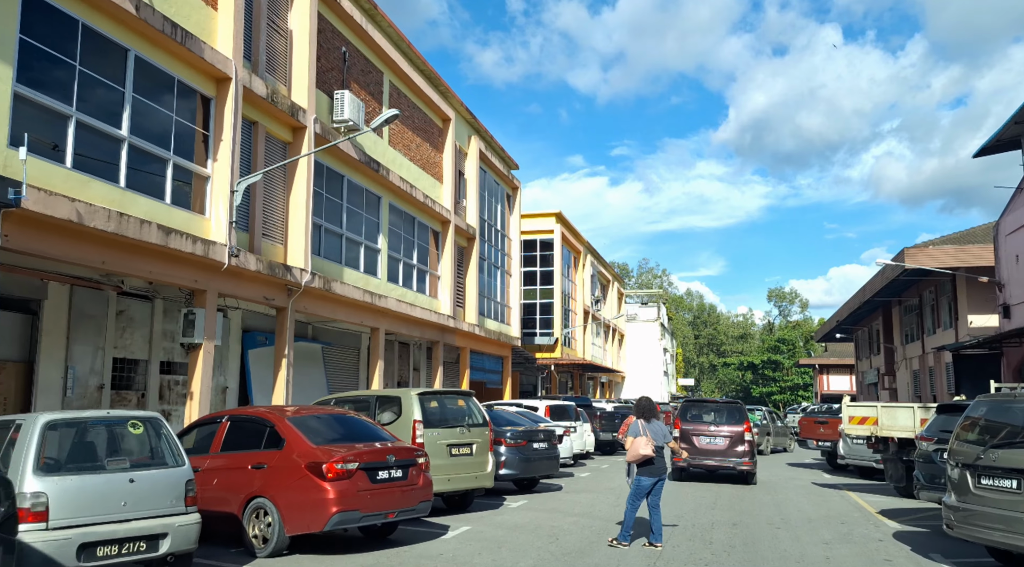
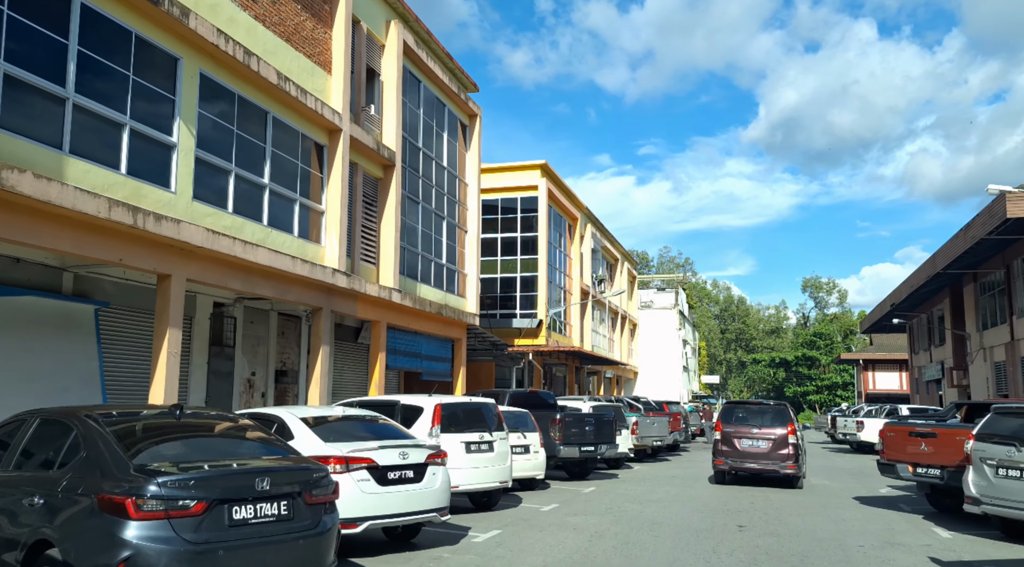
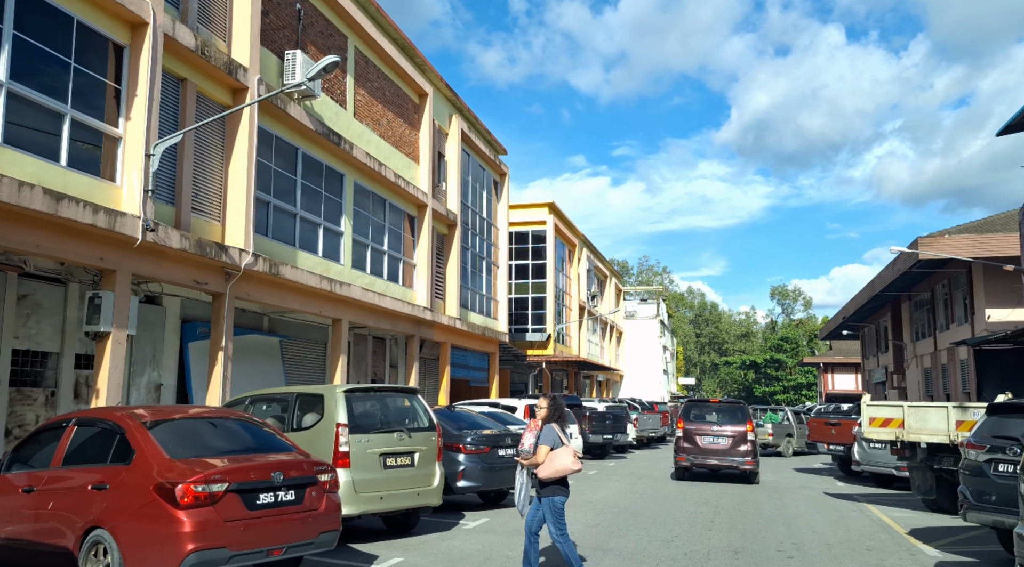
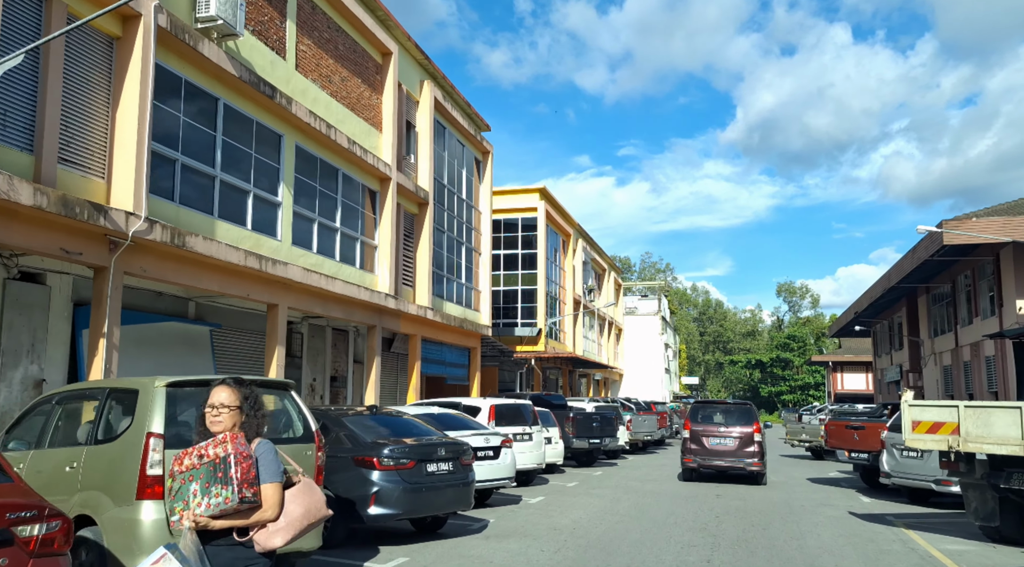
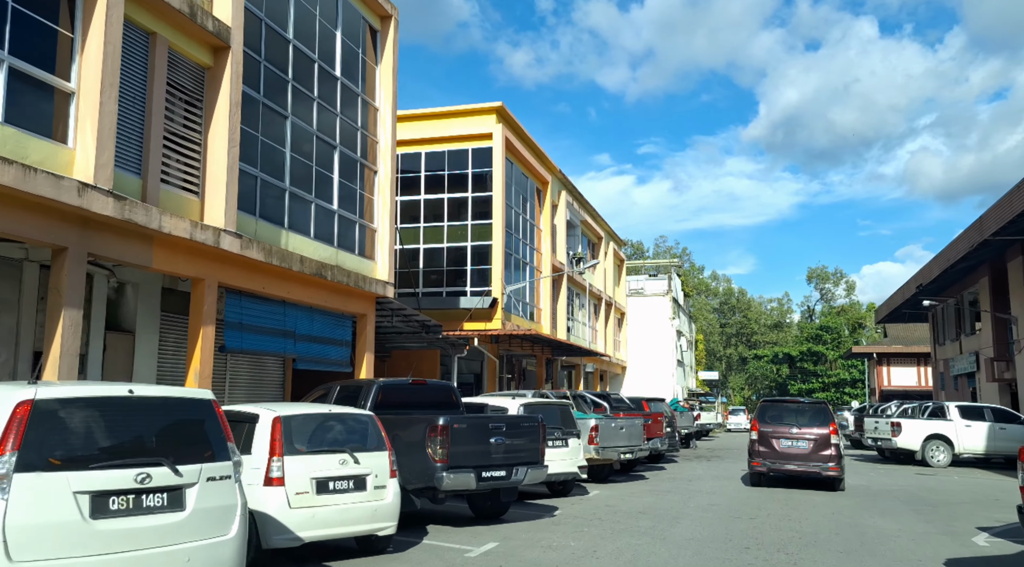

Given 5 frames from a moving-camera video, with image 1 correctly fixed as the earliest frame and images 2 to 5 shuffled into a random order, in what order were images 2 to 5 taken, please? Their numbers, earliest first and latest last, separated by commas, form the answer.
3, 4, 2, 5
